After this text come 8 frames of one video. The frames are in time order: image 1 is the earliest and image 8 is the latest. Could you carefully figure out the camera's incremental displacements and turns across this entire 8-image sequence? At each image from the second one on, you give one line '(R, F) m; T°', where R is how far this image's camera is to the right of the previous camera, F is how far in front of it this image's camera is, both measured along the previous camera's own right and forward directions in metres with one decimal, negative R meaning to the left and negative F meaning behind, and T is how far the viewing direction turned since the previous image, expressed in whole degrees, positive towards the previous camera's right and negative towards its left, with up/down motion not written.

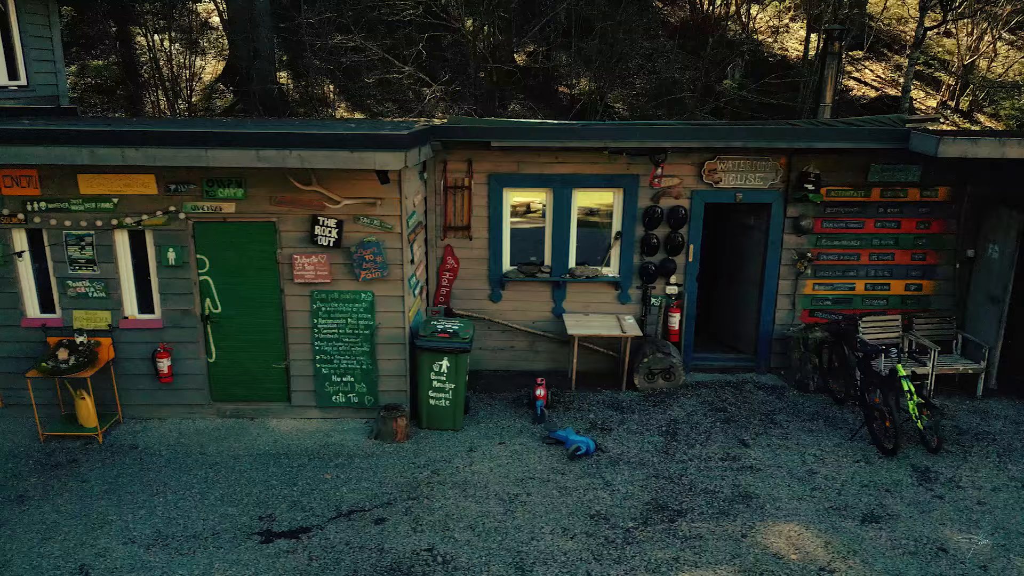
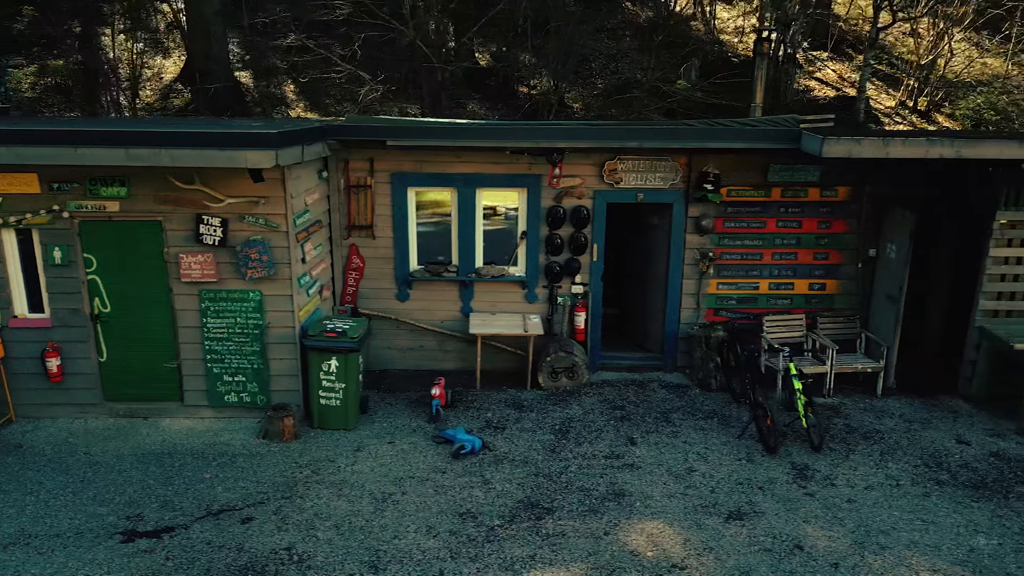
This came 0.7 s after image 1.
(+0.5, 0.0) m; +1°
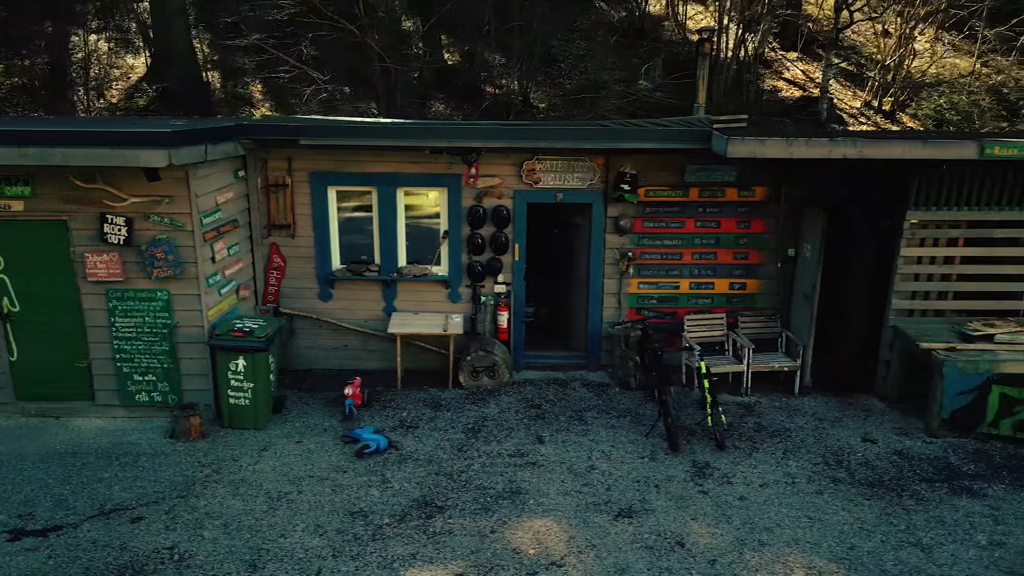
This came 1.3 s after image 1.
(+0.4, 0.0) m; +1°
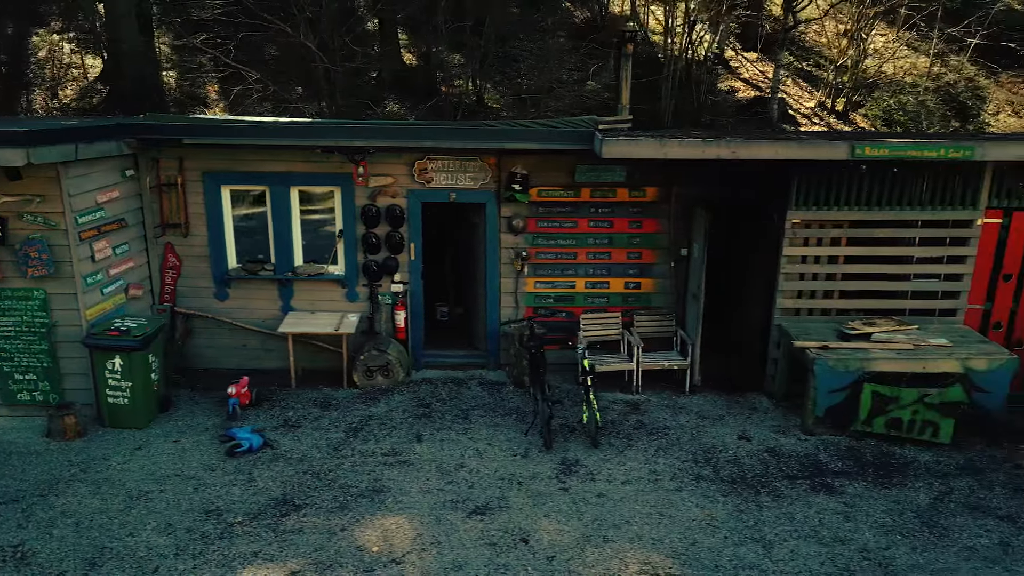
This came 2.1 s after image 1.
(+0.5, 0.0) m; +1°
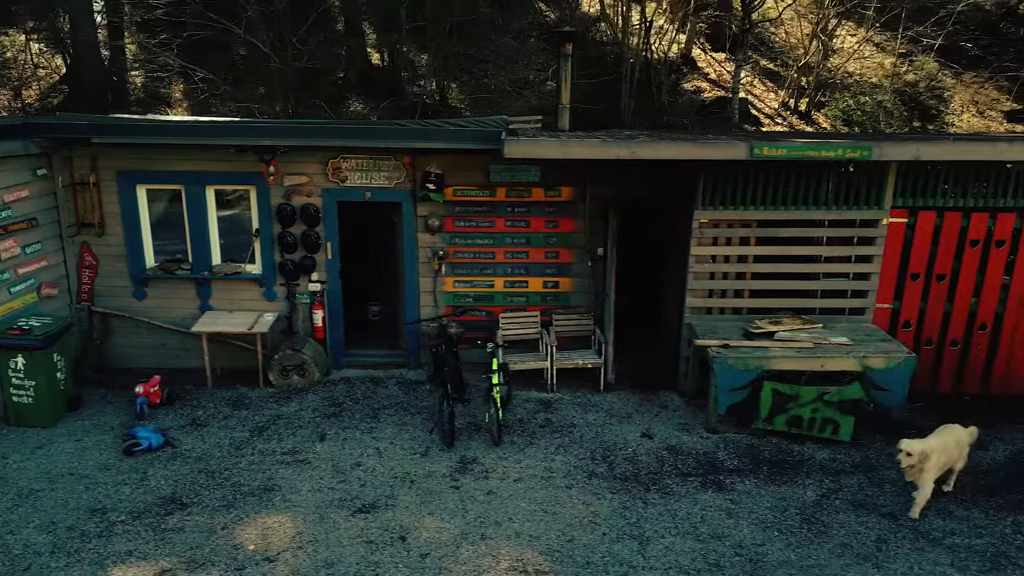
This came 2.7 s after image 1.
(+0.4, 0.0) m; +1°
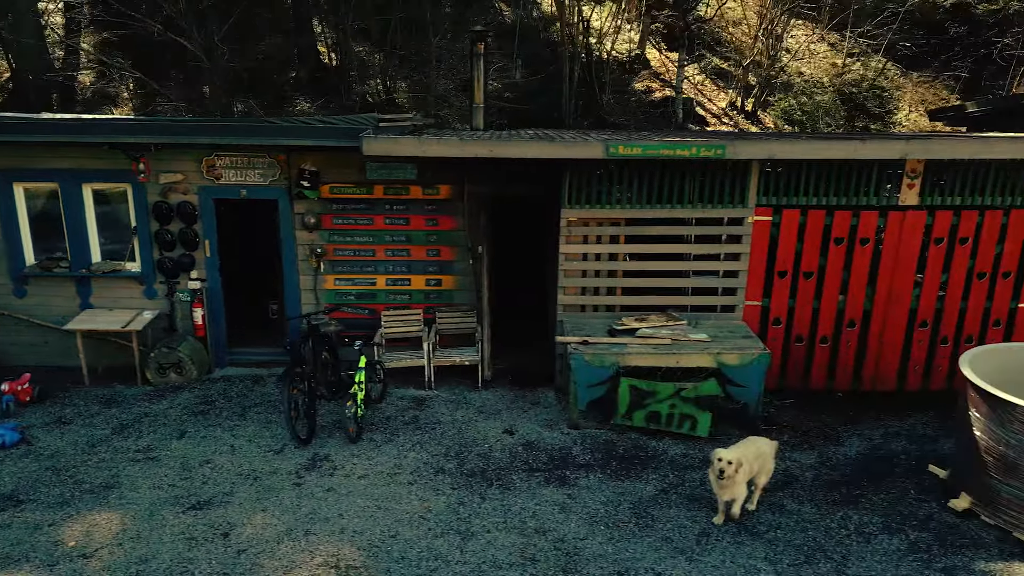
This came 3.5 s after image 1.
(+0.6, 0.0) m; +1°
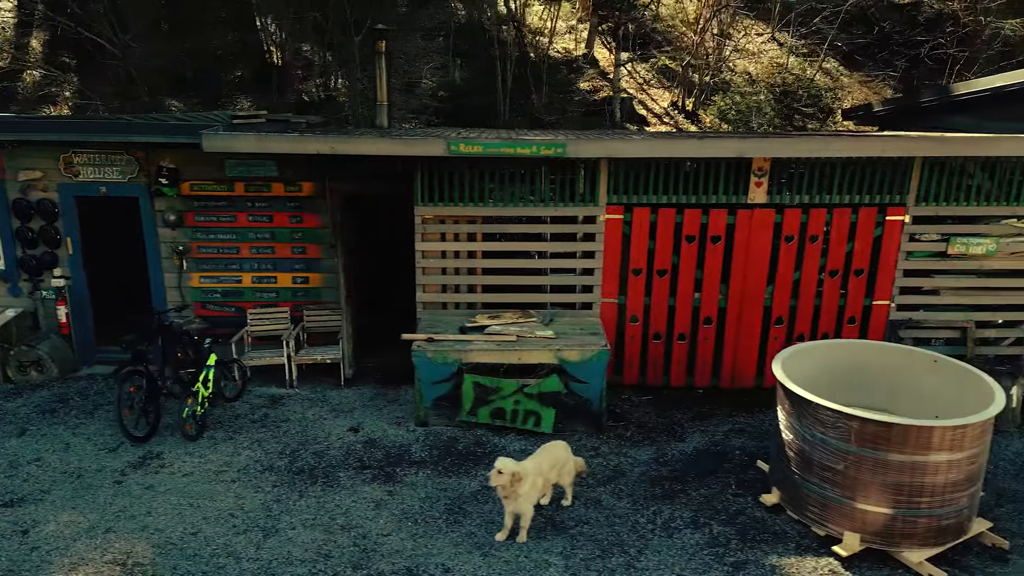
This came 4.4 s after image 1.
(+0.7, 0.0) m; +1°
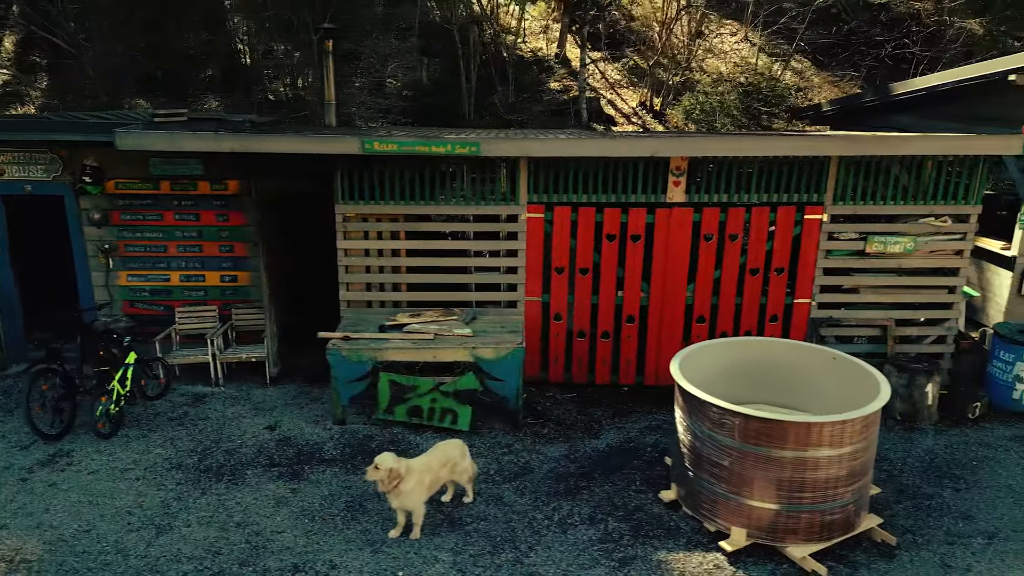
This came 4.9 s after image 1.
(+0.4, 0.0) m; +1°
